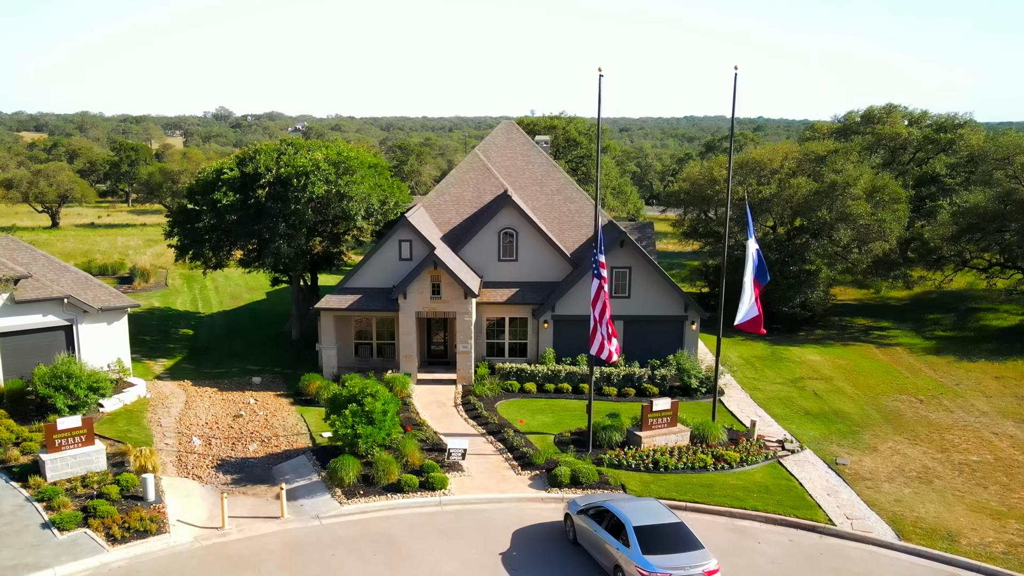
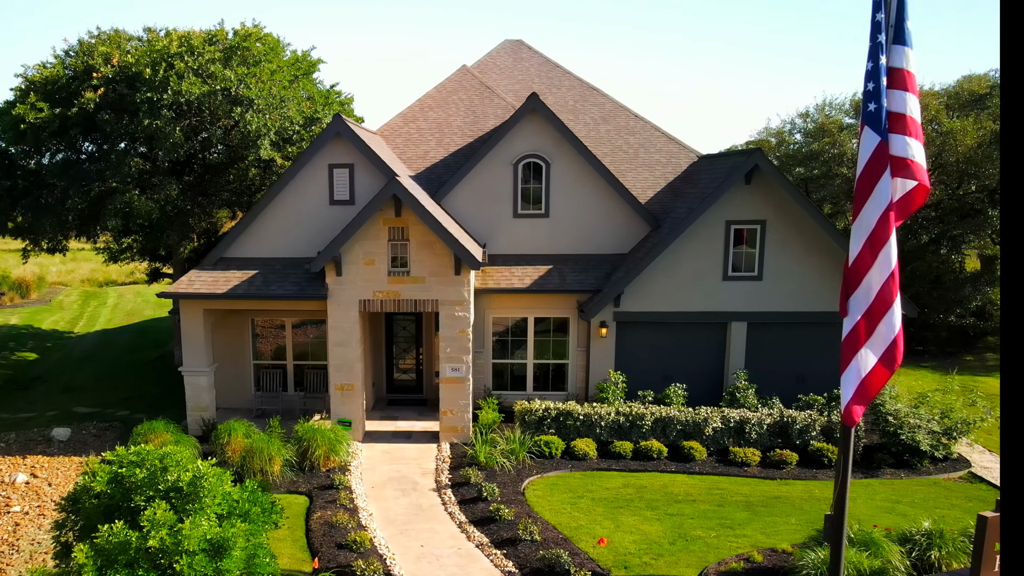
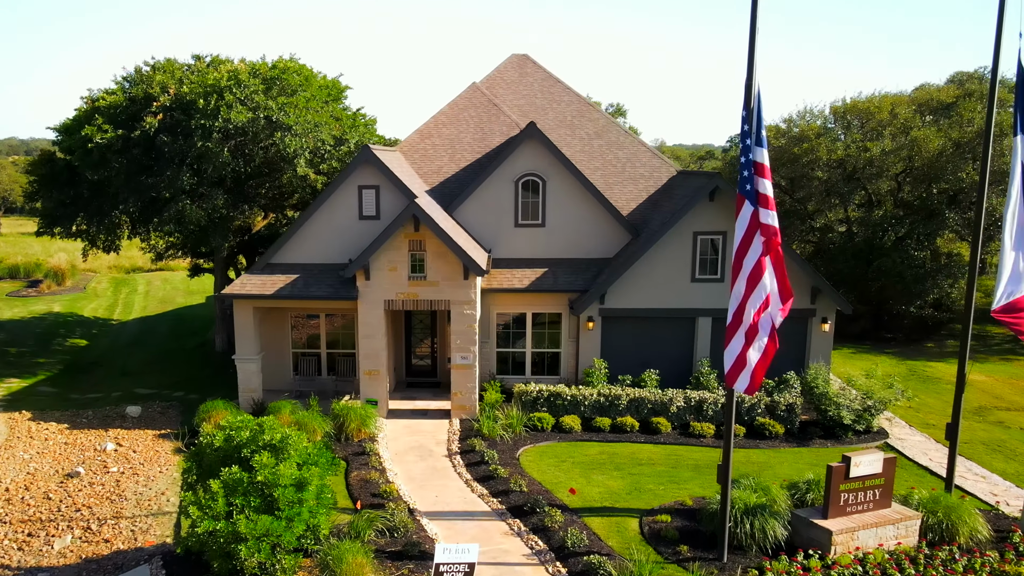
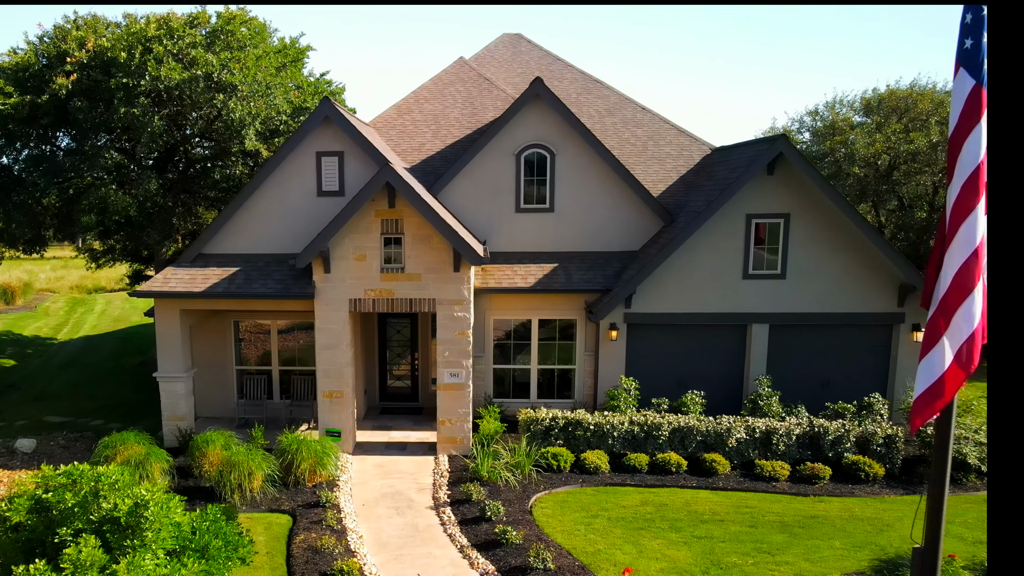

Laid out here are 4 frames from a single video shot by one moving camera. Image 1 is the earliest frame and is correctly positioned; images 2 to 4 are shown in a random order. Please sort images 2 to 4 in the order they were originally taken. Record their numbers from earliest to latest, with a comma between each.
3, 2, 4
